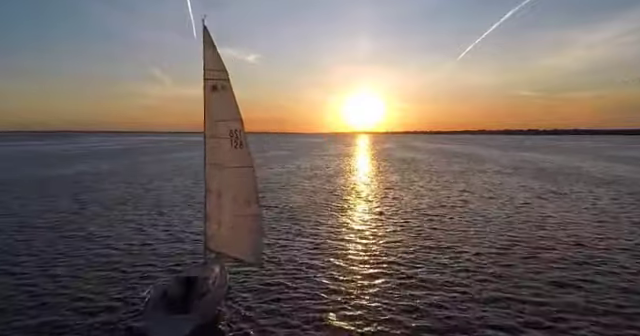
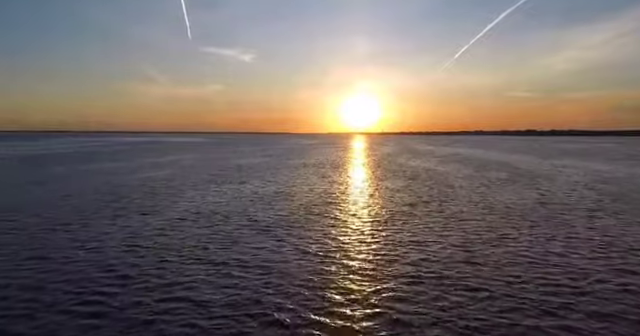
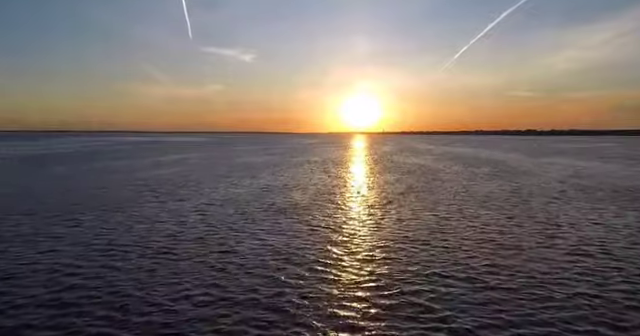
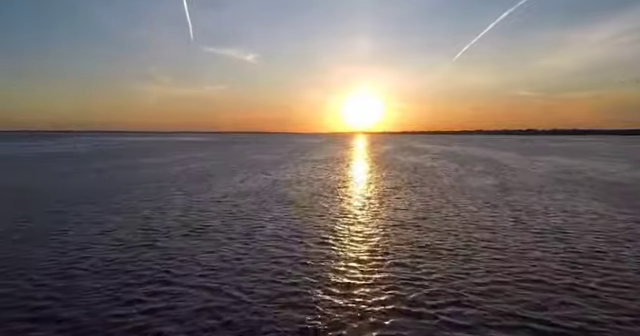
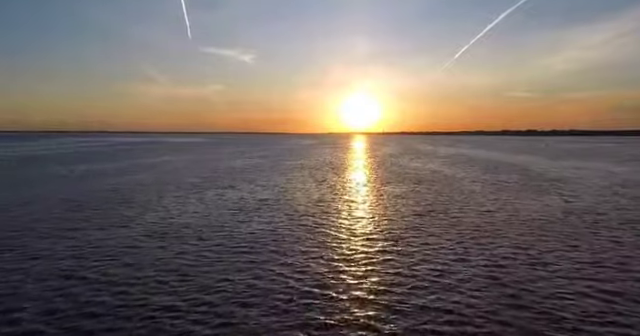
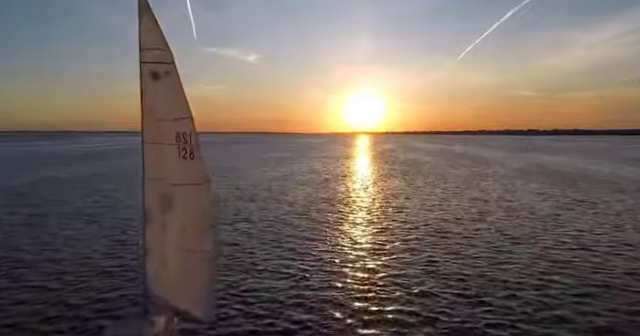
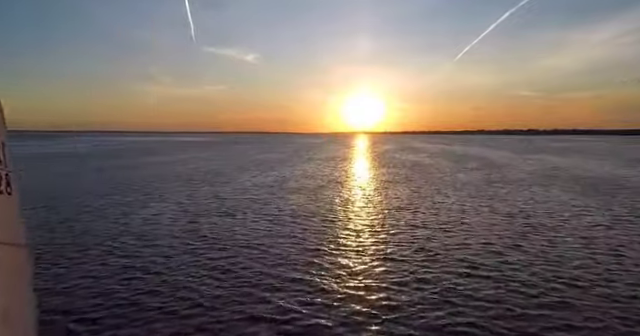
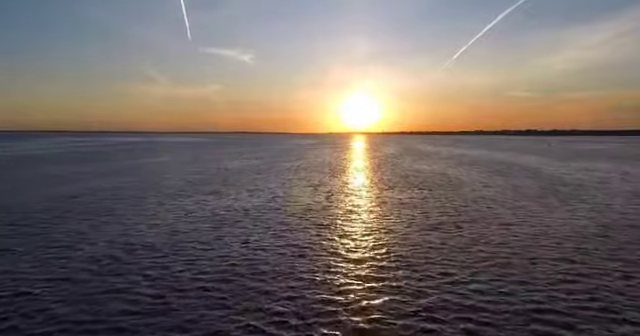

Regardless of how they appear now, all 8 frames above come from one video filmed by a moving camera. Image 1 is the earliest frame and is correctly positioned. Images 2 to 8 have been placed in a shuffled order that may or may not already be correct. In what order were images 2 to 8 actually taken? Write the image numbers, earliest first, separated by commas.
6, 7, 4, 3, 2, 5, 8
